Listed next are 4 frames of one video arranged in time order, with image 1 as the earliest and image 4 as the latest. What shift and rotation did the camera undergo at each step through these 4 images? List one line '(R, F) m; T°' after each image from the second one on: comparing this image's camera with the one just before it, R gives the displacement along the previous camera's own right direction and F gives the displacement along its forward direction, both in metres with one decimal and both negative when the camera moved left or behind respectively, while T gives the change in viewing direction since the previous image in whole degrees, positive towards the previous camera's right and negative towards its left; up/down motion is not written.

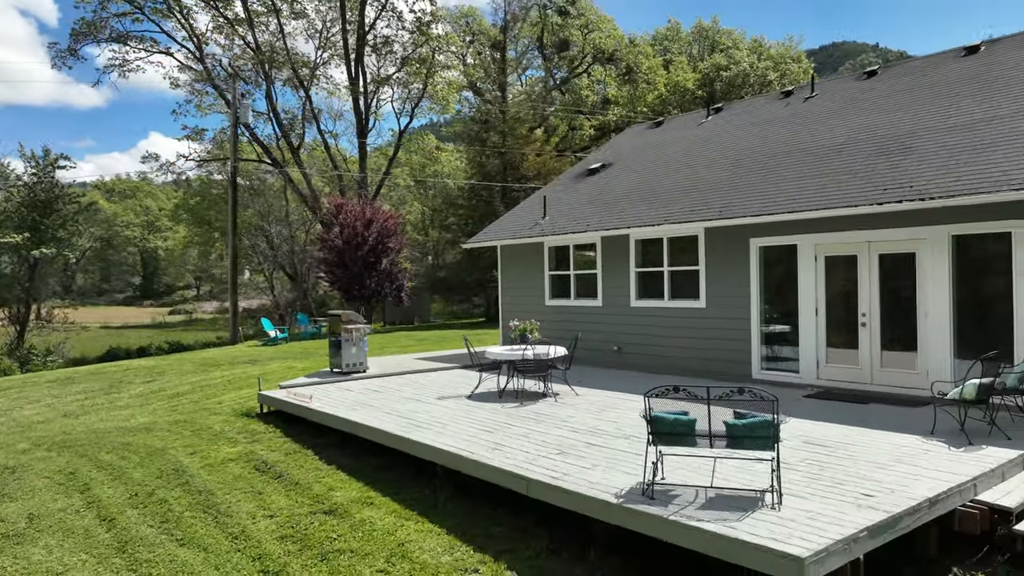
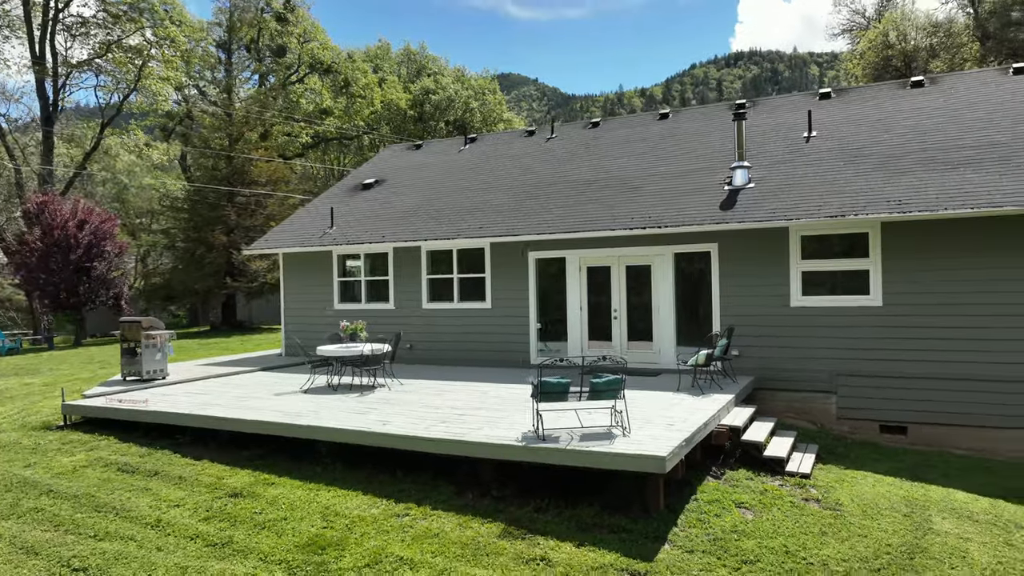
(-1.6, -0.9) m; +25°
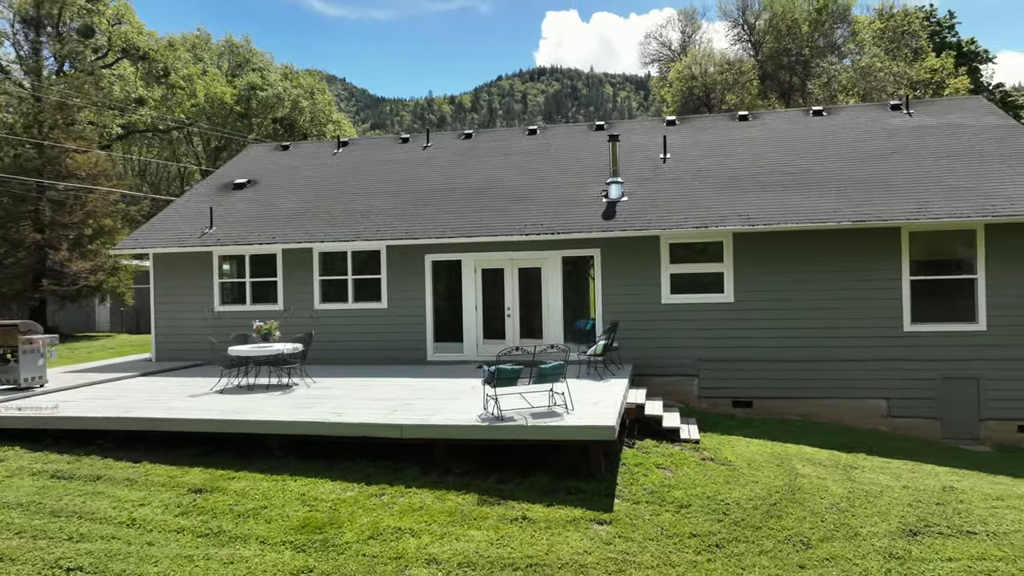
(-1.2, -0.5) m; +15°
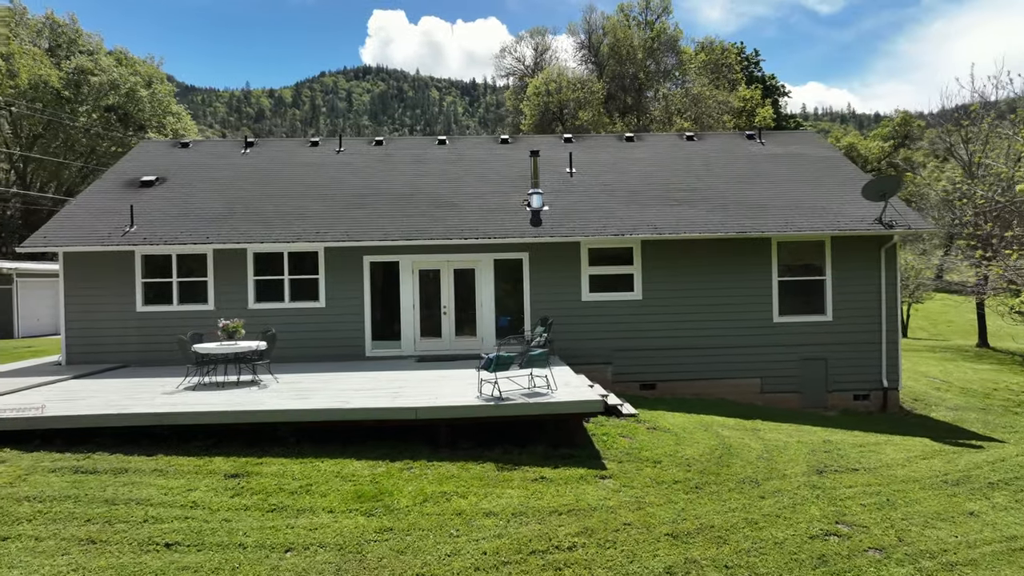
(-1.6, -0.7) m; +14°
